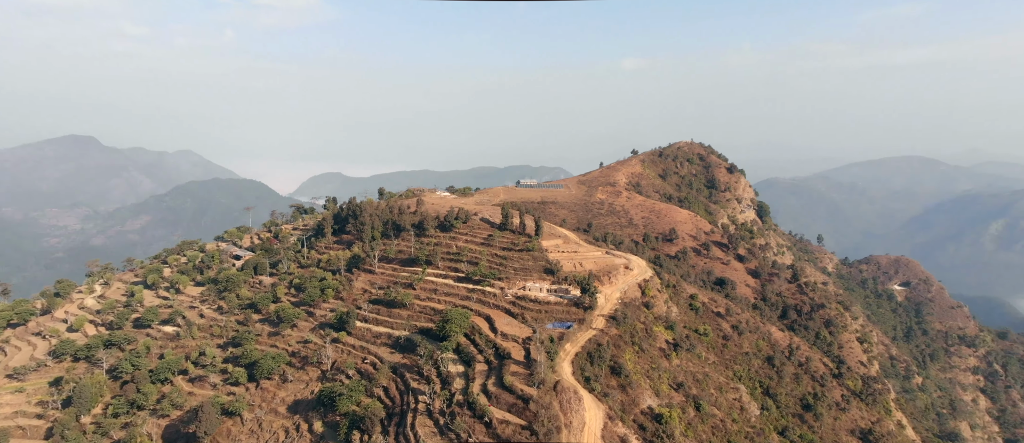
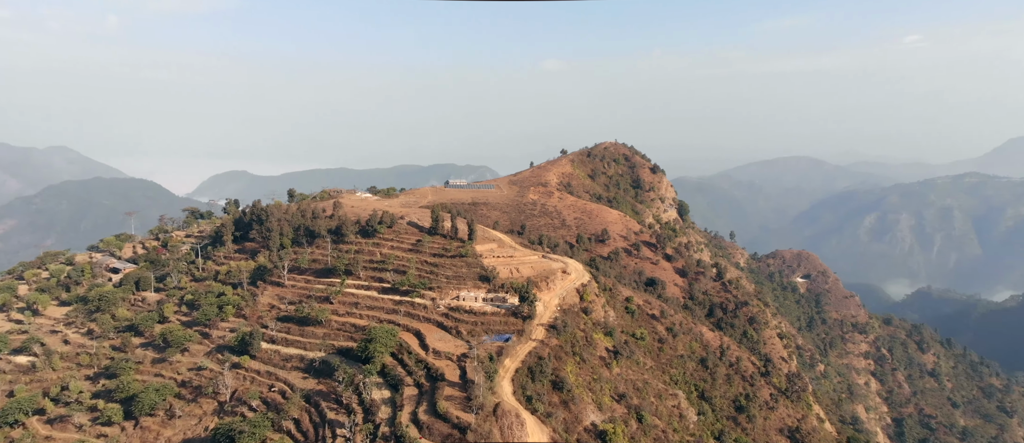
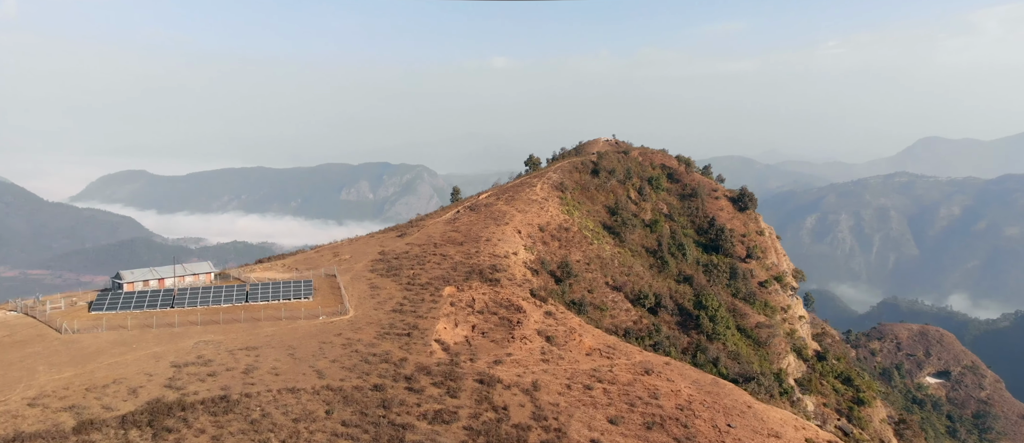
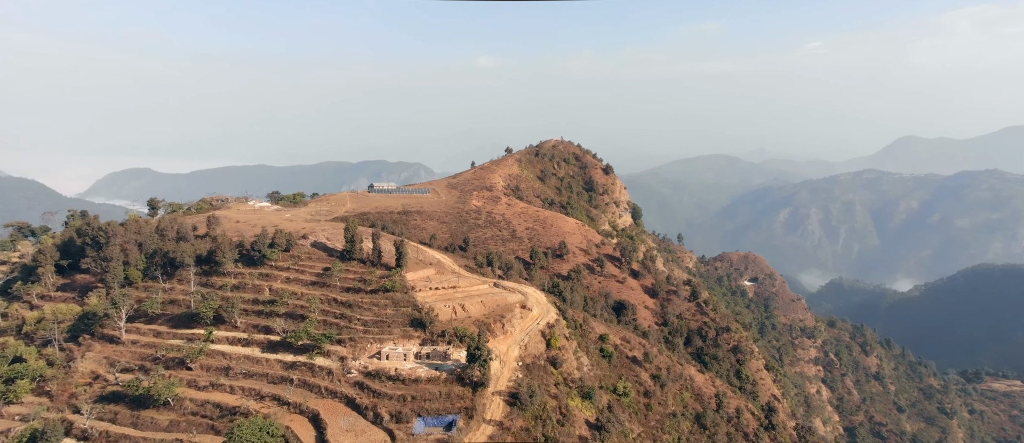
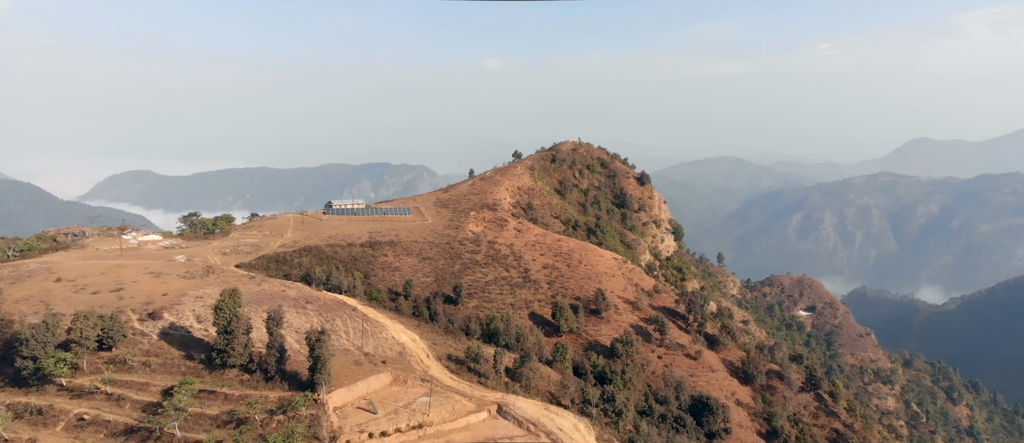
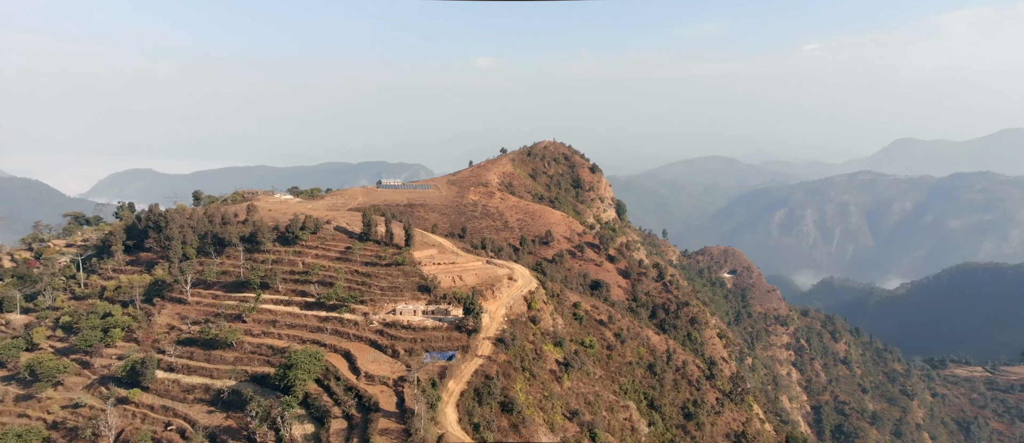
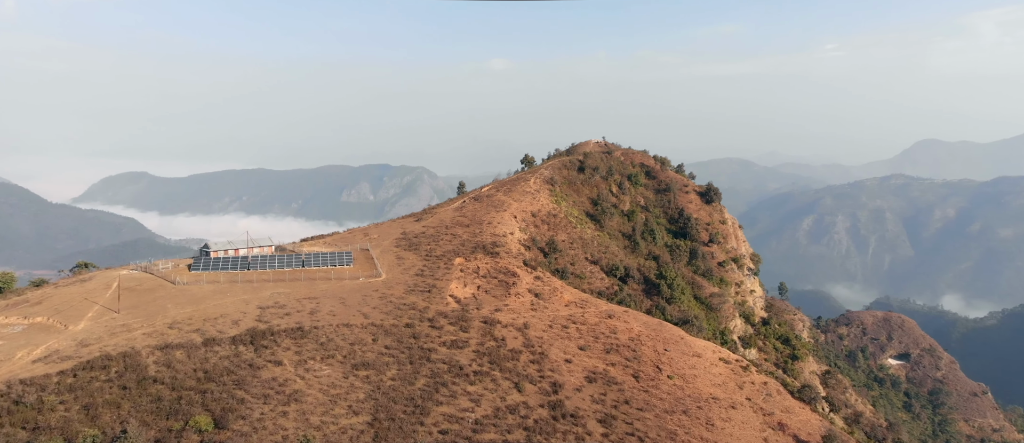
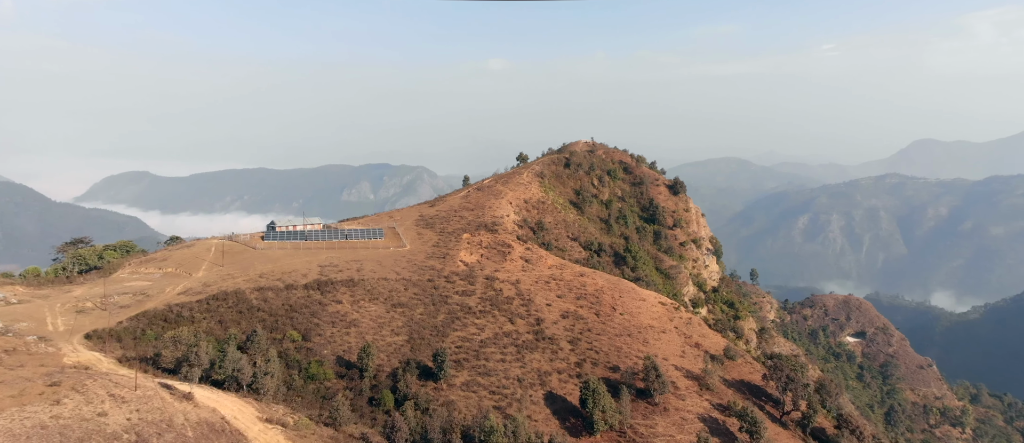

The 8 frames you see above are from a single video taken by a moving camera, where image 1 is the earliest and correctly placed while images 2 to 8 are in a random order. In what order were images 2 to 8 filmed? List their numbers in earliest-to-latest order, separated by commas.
2, 6, 4, 5, 8, 7, 3
